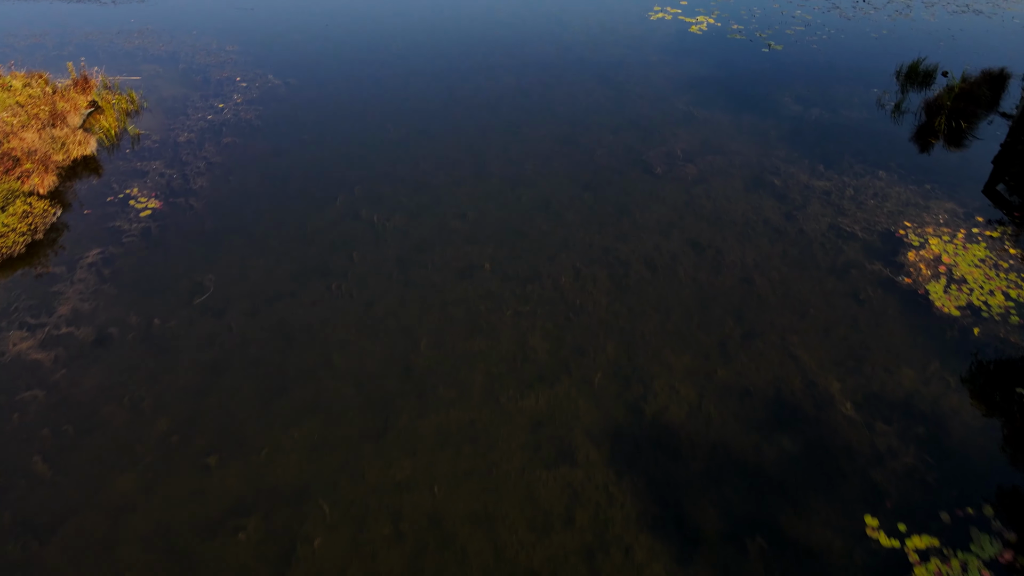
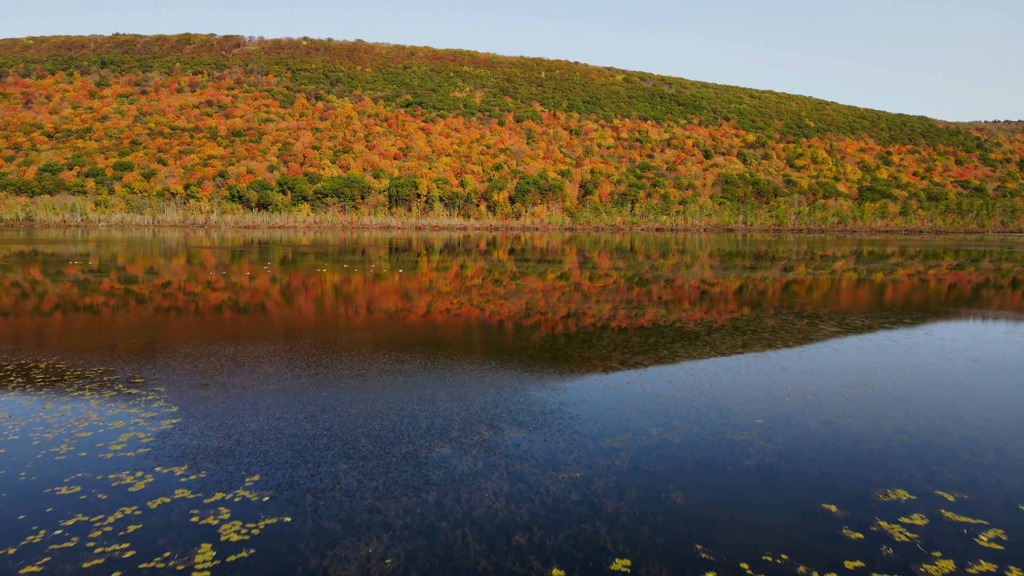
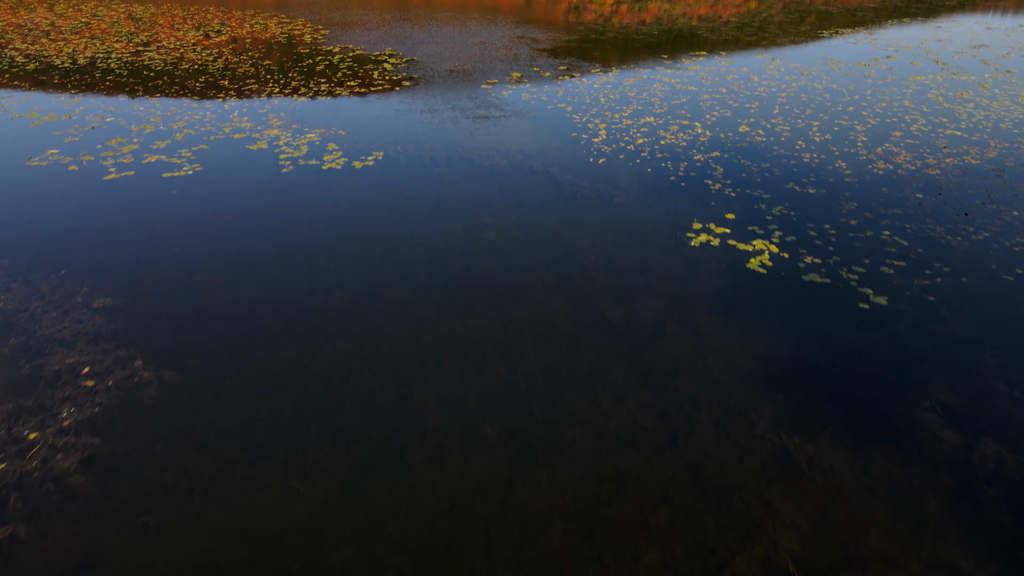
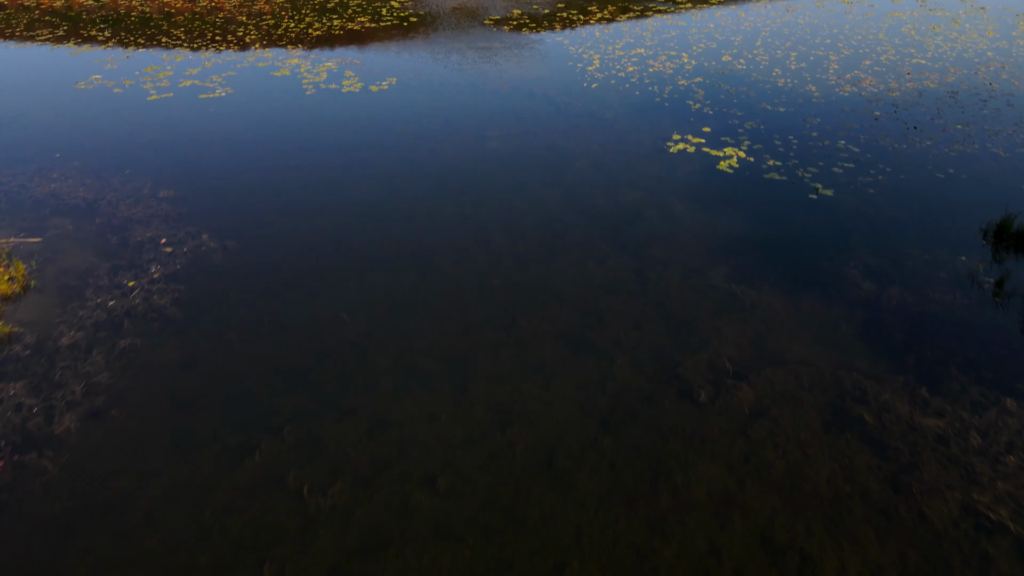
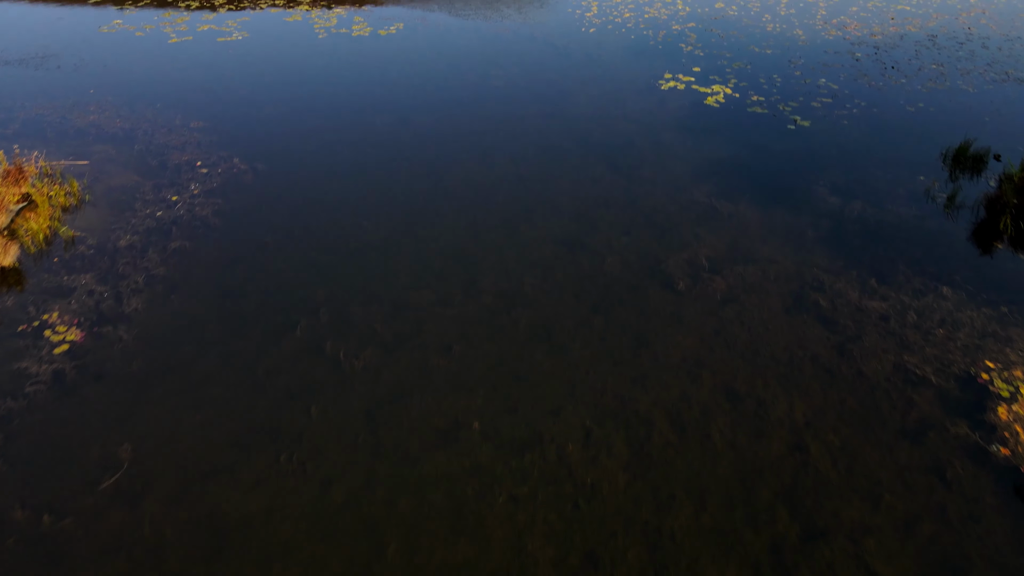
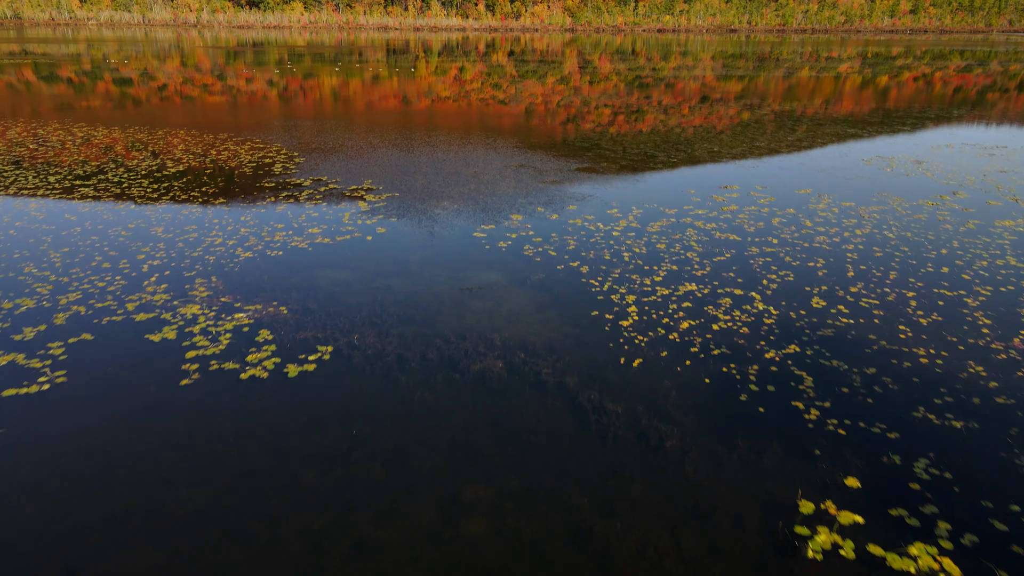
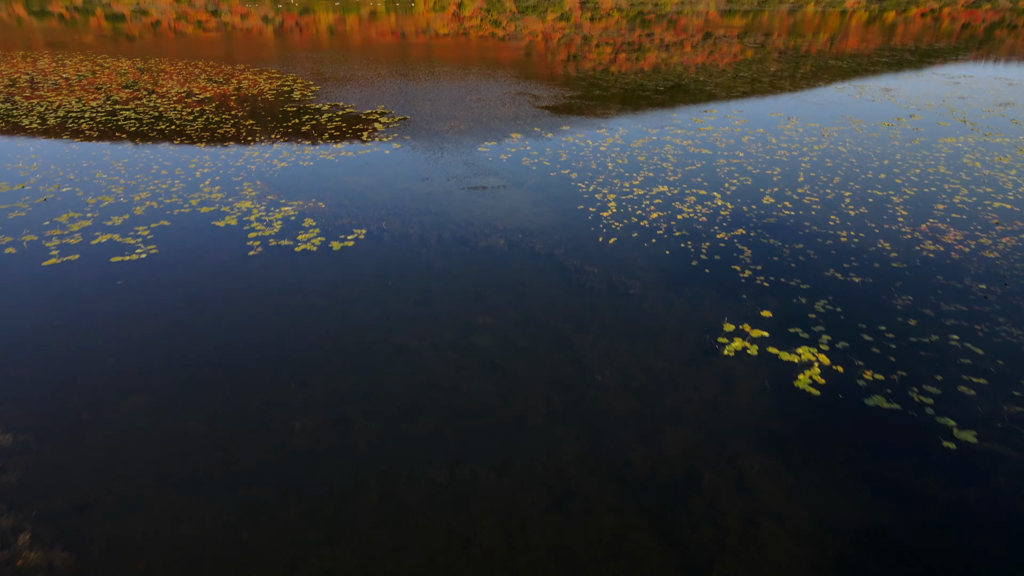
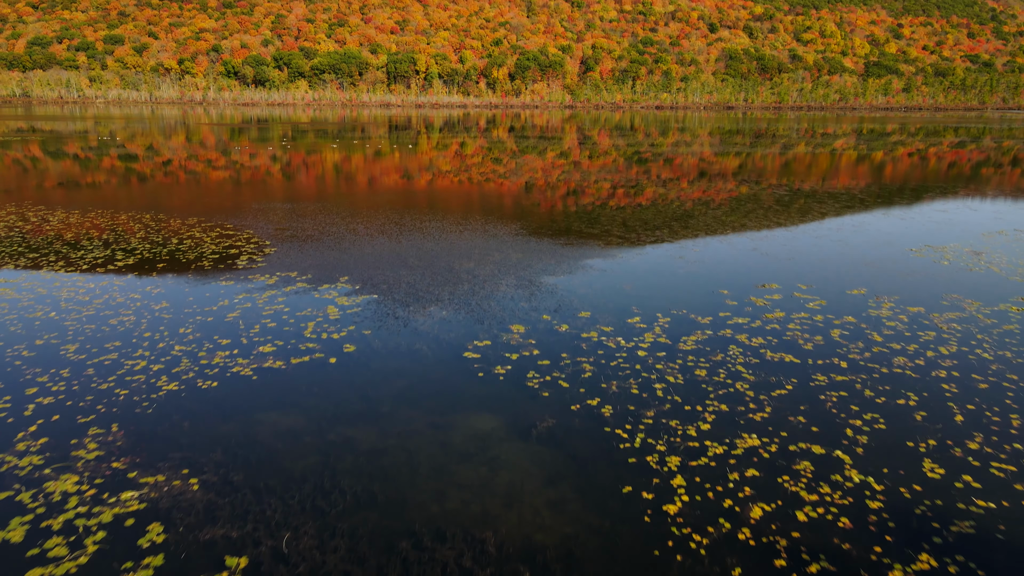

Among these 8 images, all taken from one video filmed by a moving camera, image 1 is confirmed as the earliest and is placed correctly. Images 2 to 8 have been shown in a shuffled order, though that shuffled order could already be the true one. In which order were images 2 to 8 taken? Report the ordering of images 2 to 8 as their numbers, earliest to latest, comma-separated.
5, 4, 3, 7, 6, 8, 2
